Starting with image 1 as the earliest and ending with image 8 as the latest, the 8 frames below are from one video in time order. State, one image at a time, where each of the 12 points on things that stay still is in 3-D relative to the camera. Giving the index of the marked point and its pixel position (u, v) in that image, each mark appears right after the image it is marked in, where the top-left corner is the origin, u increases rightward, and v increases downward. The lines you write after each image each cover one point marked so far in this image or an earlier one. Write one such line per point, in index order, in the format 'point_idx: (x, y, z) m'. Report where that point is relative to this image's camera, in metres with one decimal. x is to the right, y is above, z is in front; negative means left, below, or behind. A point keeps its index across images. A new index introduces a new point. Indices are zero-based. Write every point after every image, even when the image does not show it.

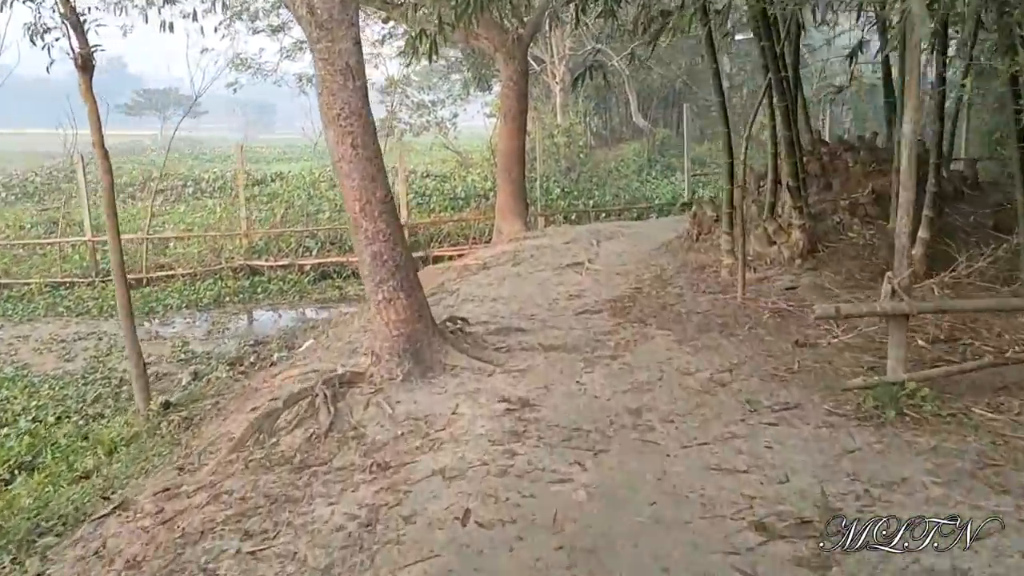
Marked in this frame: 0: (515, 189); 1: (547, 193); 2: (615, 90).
0: (0.0, +0.8, +7.8) m
1: (+0.5, +1.4, +13.4) m
2: (+1.9, +3.8, +17.5) m
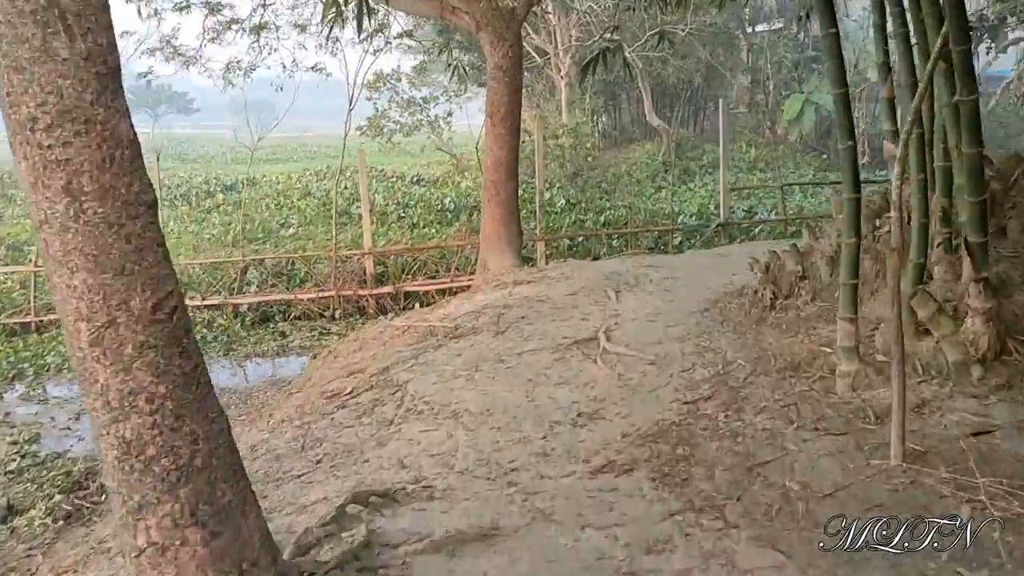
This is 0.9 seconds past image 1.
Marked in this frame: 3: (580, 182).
0: (0.0, +0.4, +6.0) m
1: (+0.5, +1.0, +11.5) m
2: (+1.9, +3.5, +15.6) m
3: (+1.1, +1.7, +14.2) m
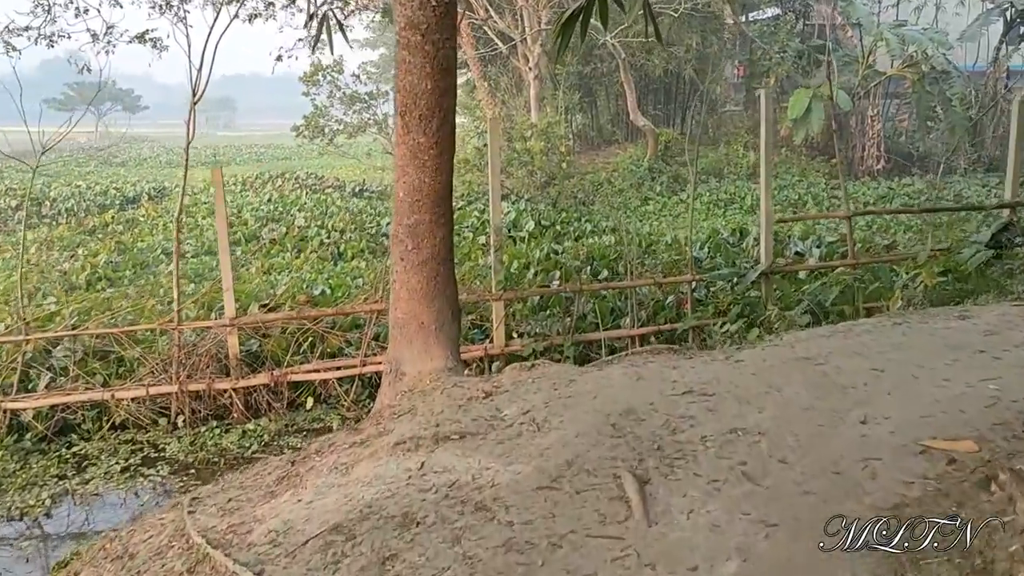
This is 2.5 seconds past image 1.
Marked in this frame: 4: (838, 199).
0: (-0.3, 0.0, +3.5) m
1: (+0.1, +0.6, +9.1) m
2: (+1.3, +3.0, +13.2) m
3: (+0.5, +1.2, +11.8) m
4: (+4.4, +1.2, +12.4) m
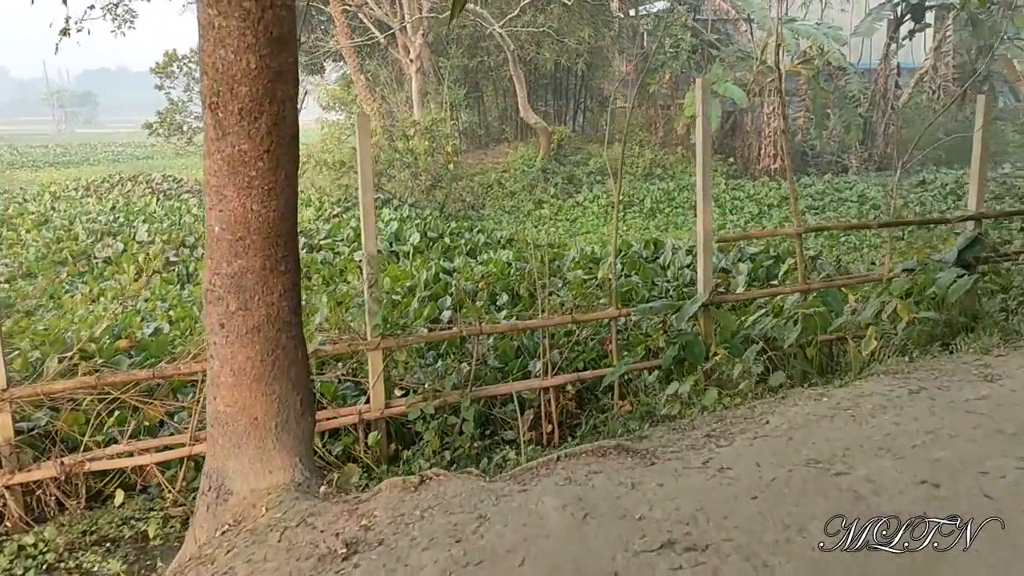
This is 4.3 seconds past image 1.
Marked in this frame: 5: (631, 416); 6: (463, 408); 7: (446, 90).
0: (-0.6, -0.2, +2.4) m
1: (-1.0, +0.4, +7.9) m
2: (-0.3, +2.9, +12.2) m
3: (-0.8, +1.0, +10.7) m
4: (+2.9, +1.1, +11.8) m
5: (+0.5, -0.6, +4.0) m
6: (-0.2, -0.5, +3.9) m
7: (-0.8, +2.4, +11.3) m
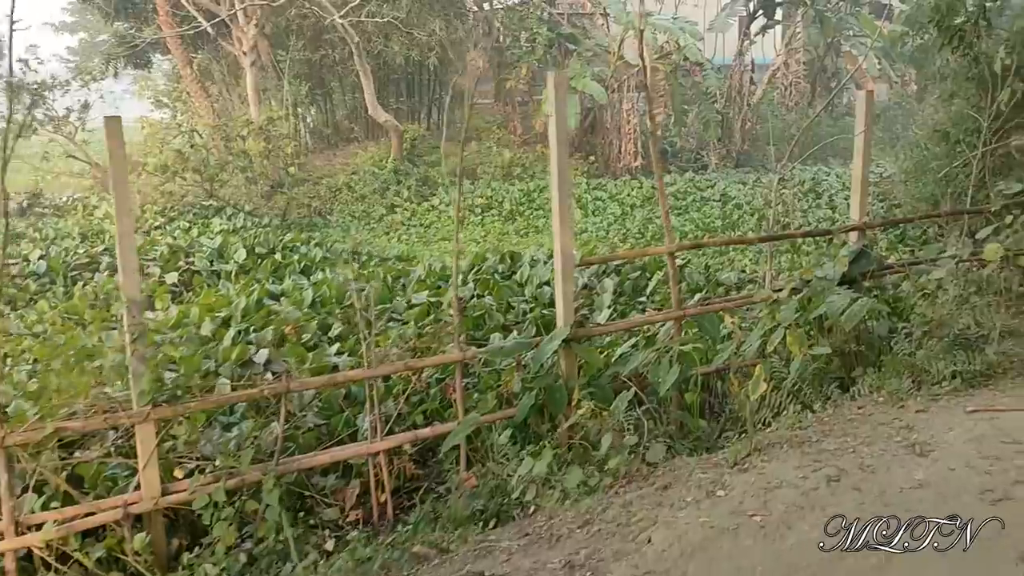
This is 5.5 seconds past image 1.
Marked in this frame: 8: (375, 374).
0: (-1.0, -0.4, +1.5) m
1: (-2.2, +0.2, +6.9) m
2: (-2.2, +2.7, +11.2) m
3: (-2.5, +0.9, +9.6) m
4: (+1.1, +1.1, +11.3) m
5: (-0.1, -0.7, +3.2) m
6: (-0.8, -0.7, +3.1) m
7: (-2.5, +2.3, +10.3) m
8: (-0.5, -0.3, +3.4) m
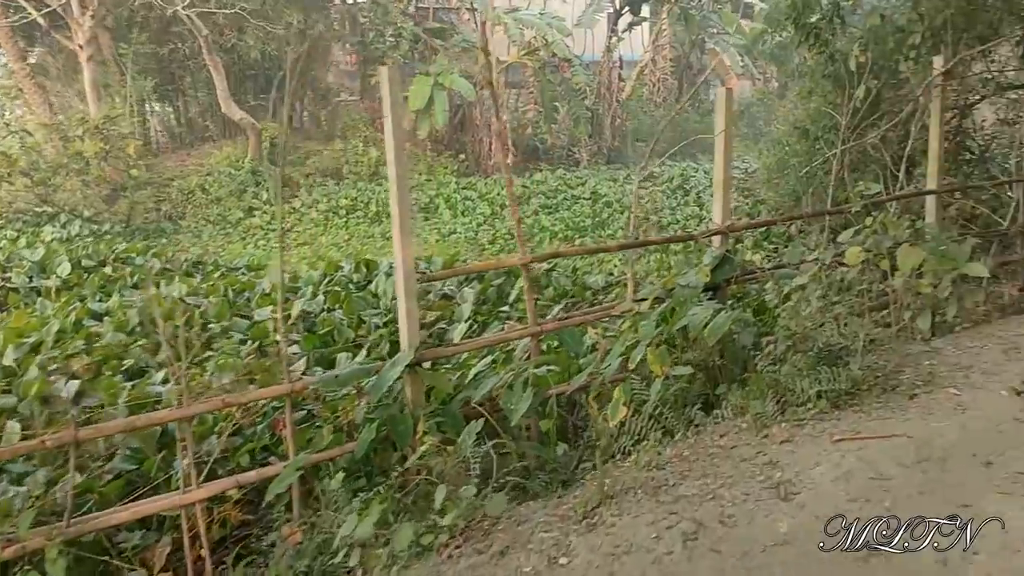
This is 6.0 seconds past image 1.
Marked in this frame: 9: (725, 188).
0: (-1.3, -0.5, +1.0) m
1: (-3.2, +0.1, +6.2) m
2: (-3.8, +2.6, +10.5) m
3: (-3.8, +0.8, +8.9) m
4: (-0.5, +1.0, +11.0) m
5: (-0.6, -0.8, +2.8) m
6: (-1.3, -0.8, +2.6) m
7: (-4.0, +2.1, +9.5) m
8: (-1.1, -0.4, +3.0) m
9: (+0.9, +0.5, +4.0) m
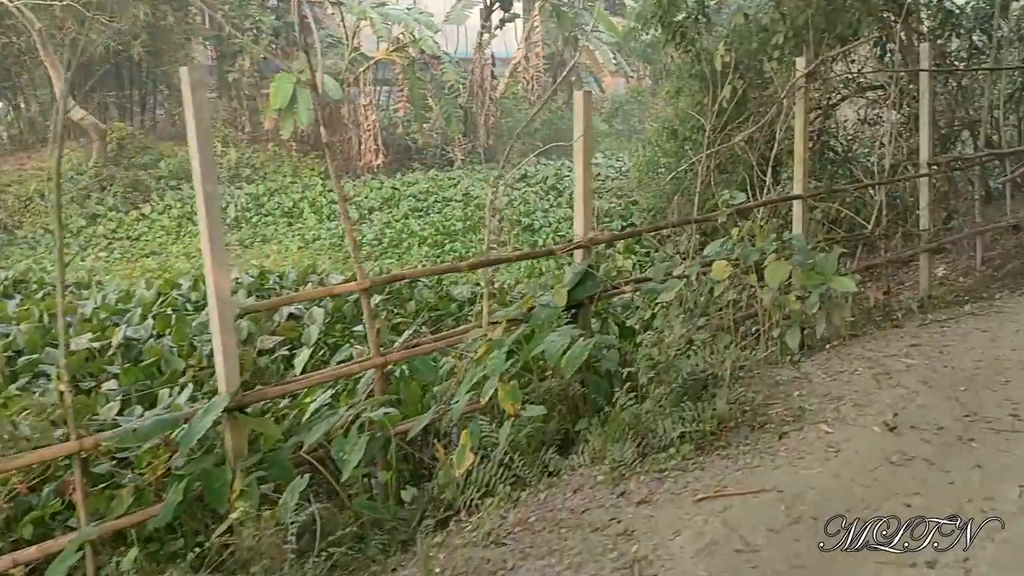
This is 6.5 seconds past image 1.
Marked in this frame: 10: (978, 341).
0: (-1.5, -0.6, +0.5) m
1: (-4.0, -0.1, +5.4) m
2: (-5.2, +2.5, +9.6) m
3: (-5.0, +0.6, +8.0) m
4: (-2.0, +1.0, +10.4) m
5: (-1.1, -0.9, +2.4) m
6: (-1.7, -0.9, +2.1) m
7: (-5.3, +2.0, +8.6) m
8: (-1.5, -0.5, +2.5) m
9: (+0.3, +0.4, +3.7) m
10: (+1.8, -0.2, +3.5) m
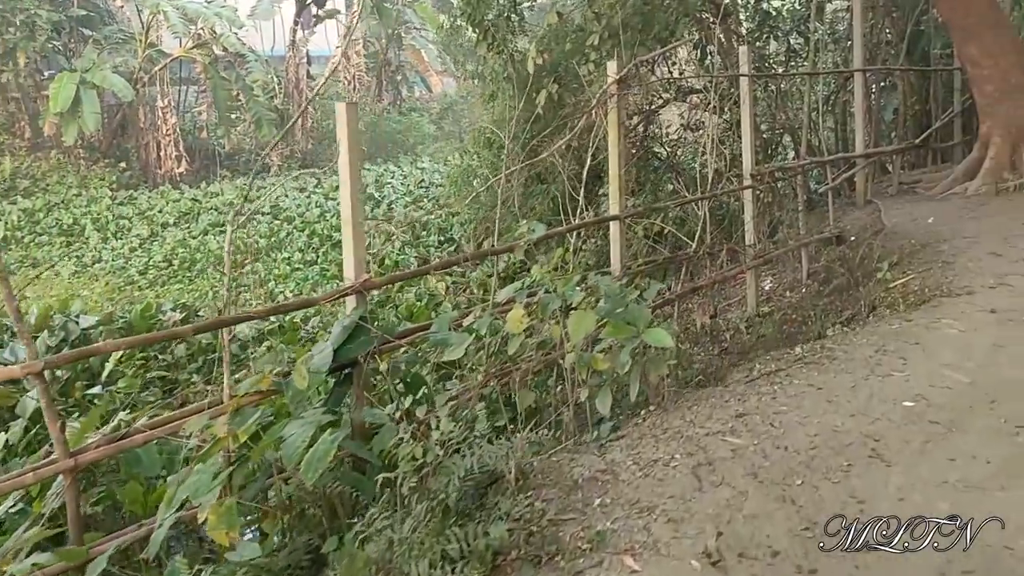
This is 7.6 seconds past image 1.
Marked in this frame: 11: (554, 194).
0: (-1.7, -0.9, -0.5) m
1: (-5.1, -0.4, +4.0) m
2: (-7.0, +2.1, +7.9) m
3: (-6.5, +0.2, +6.4) m
4: (-3.9, +0.7, +9.3) m
5: (-1.6, -1.1, +1.5) m
6: (-2.2, -1.2, +1.1) m
7: (-6.9, +1.6, +6.9) m
8: (-2.1, -0.8, +1.5) m
9: (-0.5, +0.2, +3.1) m
10: (+1.0, -0.4, +3.0) m
11: (+0.3, +0.6, +5.6) m
